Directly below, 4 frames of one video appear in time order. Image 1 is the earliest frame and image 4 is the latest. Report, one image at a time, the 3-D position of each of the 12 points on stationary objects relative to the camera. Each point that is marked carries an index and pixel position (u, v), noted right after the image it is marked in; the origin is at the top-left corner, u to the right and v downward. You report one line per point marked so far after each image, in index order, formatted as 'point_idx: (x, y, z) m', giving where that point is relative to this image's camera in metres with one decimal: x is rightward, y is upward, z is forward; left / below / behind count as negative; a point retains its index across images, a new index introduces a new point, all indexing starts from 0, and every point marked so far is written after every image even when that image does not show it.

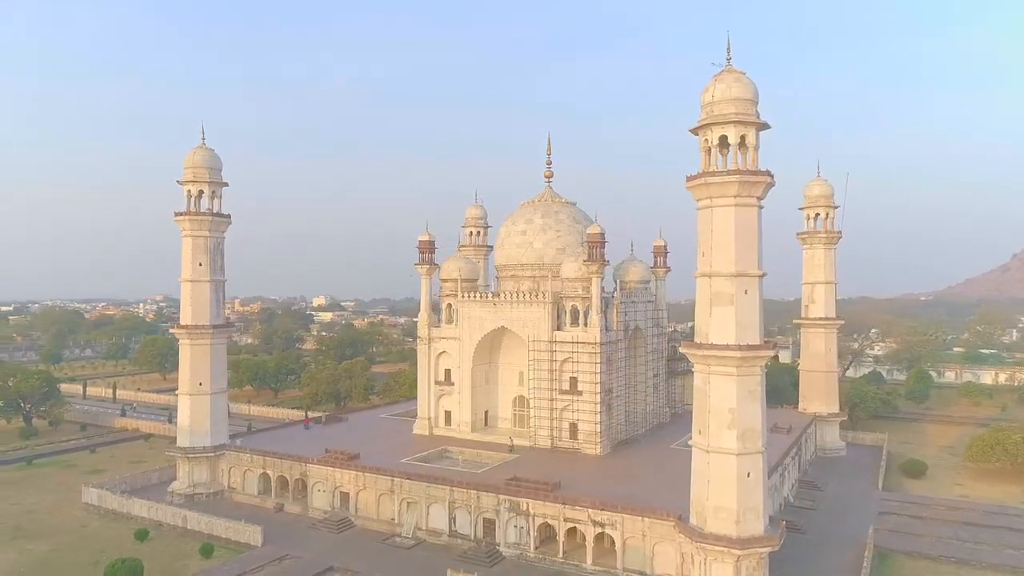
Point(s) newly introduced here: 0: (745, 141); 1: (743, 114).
0: (+5.9, +3.8, +17.4) m
1: (+5.8, +4.4, +17.3) m
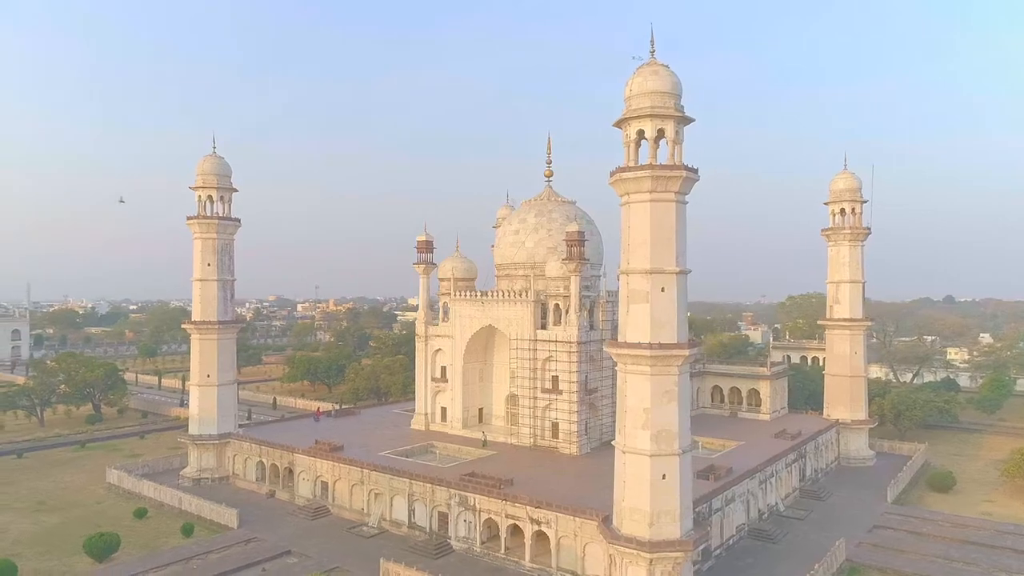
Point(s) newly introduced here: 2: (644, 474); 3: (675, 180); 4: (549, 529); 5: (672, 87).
0: (+3.8, +3.8, +17.0) m
1: (+3.6, +4.5, +16.8) m
2: (+3.2, -4.6, +16.7) m
3: (+3.9, +2.6, +16.6) m
4: (+1.1, -6.9, +19.4) m
5: (+4.0, +5.0, +17.0) m
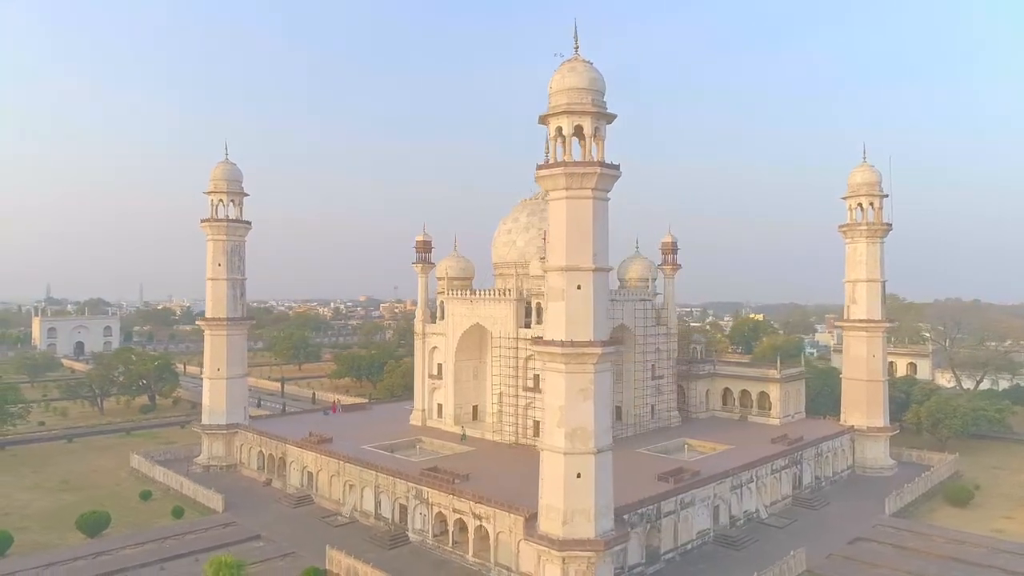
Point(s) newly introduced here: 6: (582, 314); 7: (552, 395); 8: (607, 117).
0: (+1.7, +3.9, +16.9) m
1: (+1.6, +4.5, +16.8) m
2: (+1.1, -4.5, +16.6) m
3: (+1.9, +2.7, +16.5) m
4: (-0.7, -6.8, +19.6) m
5: (+1.9, +5.1, +16.8) m
6: (+1.7, -0.6, +16.6) m
7: (+1.0, -2.7, +16.9) m
8: (+2.4, +4.3, +17.0) m
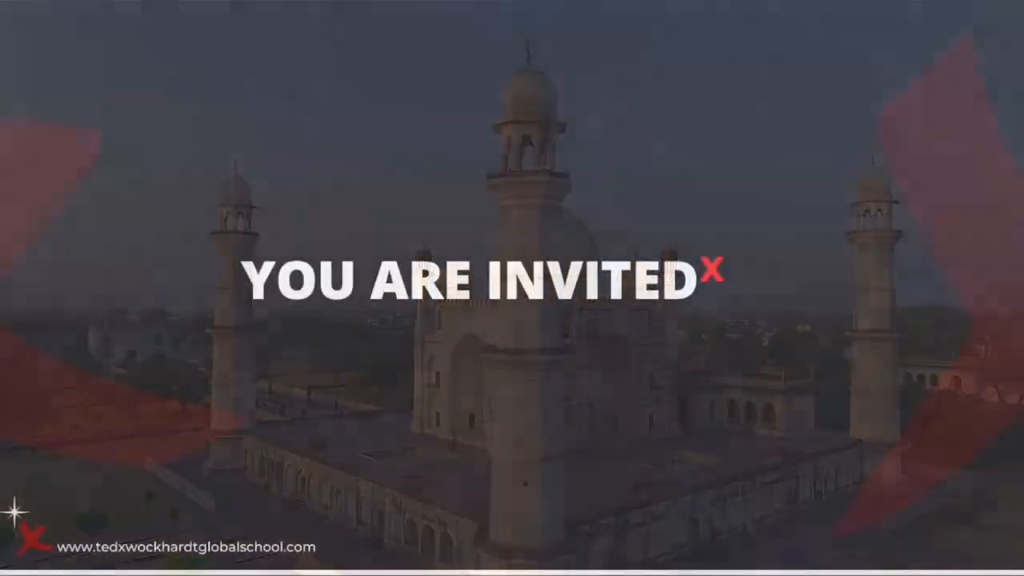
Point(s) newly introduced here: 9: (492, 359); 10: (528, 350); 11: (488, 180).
0: (+0.5, +3.7, +17.1) m
1: (+0.3, +4.3, +16.9) m
2: (-0.1, -4.7, +16.7) m
3: (+0.6, +2.5, +16.6) m
4: (-1.7, -7.1, +19.8) m
5: (+0.7, +4.9, +17.0) m
6: (+0.4, -0.8, +16.7) m
7: (-0.3, -2.9, +17.0) m
8: (+1.1, +4.1, +17.1) m
9: (-0.5, -1.8, +17.0) m
10: (+0.4, -1.5, +16.5) m
11: (-0.6, +2.7, +17.2) m
